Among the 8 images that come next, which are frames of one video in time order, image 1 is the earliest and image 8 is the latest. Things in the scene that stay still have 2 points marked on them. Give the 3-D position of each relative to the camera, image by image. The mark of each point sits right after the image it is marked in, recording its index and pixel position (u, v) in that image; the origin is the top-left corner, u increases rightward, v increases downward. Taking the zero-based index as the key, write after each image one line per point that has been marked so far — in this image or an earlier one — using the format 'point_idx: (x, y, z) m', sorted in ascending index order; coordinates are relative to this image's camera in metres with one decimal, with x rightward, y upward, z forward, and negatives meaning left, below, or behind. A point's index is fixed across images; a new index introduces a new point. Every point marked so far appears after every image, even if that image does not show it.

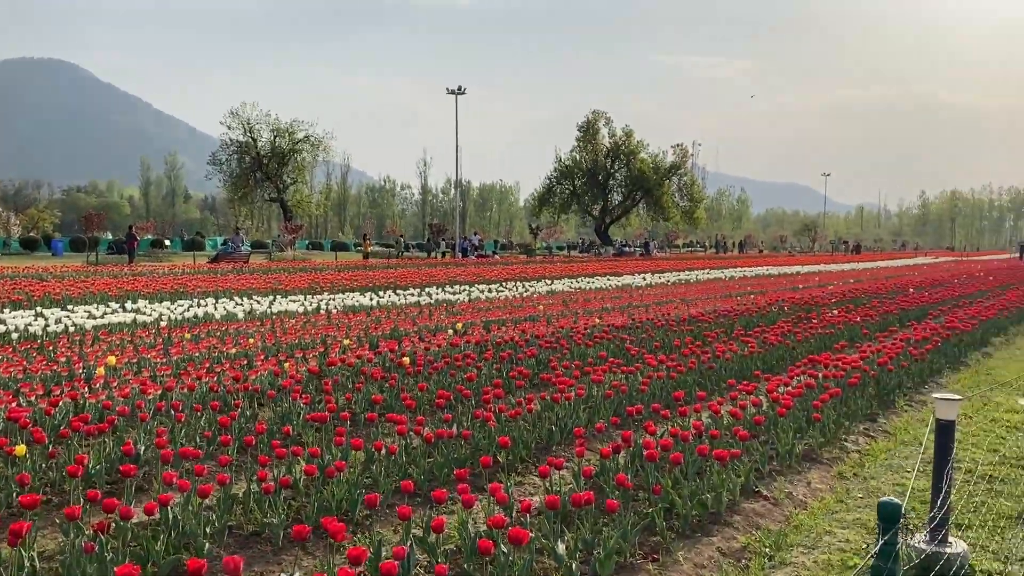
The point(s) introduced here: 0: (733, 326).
0: (+3.3, -0.6, +12.9) m
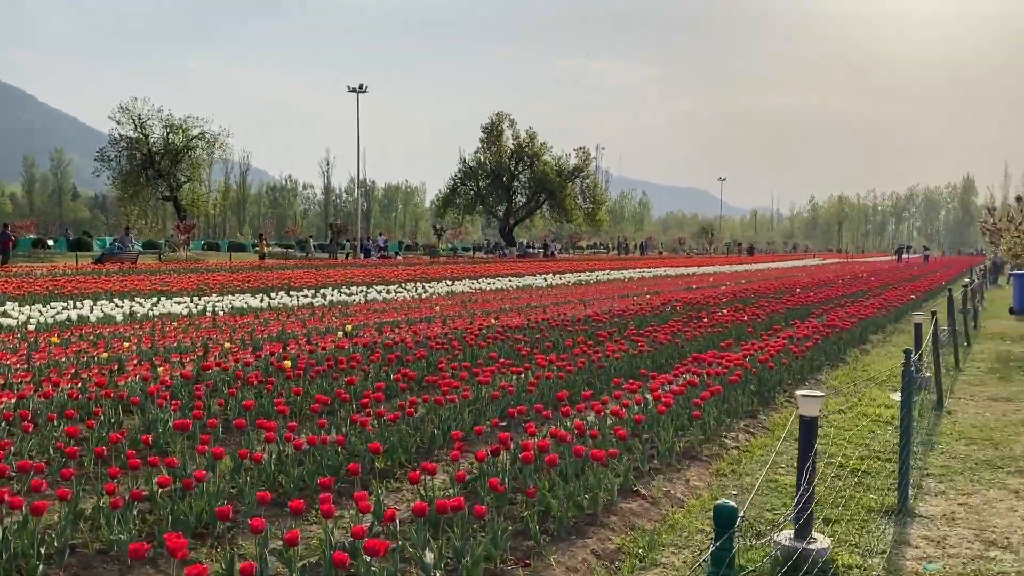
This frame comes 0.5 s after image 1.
0: (+1.7, -0.6, +13.1) m
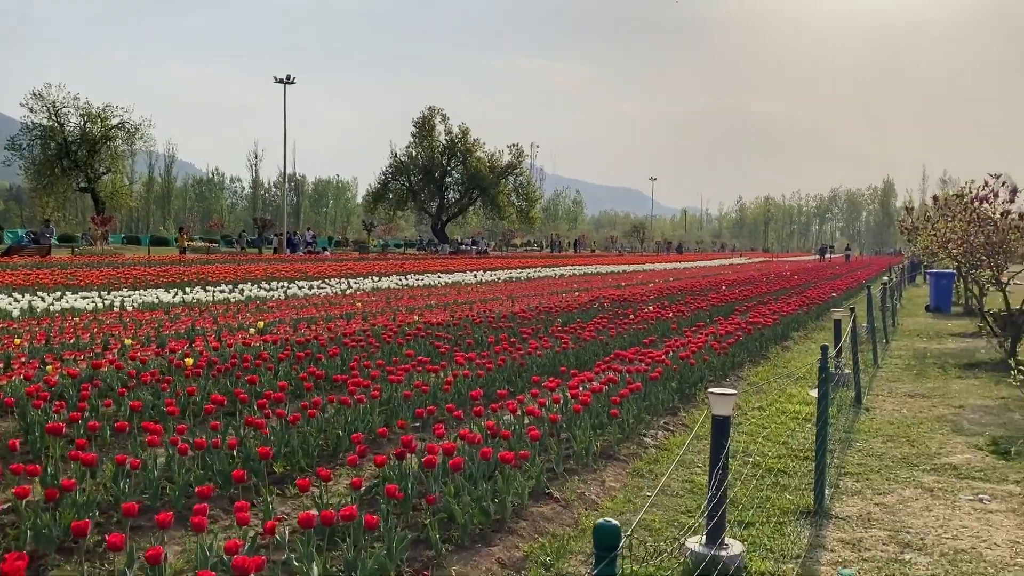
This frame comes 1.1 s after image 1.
0: (+0.6, -0.5, +12.9) m
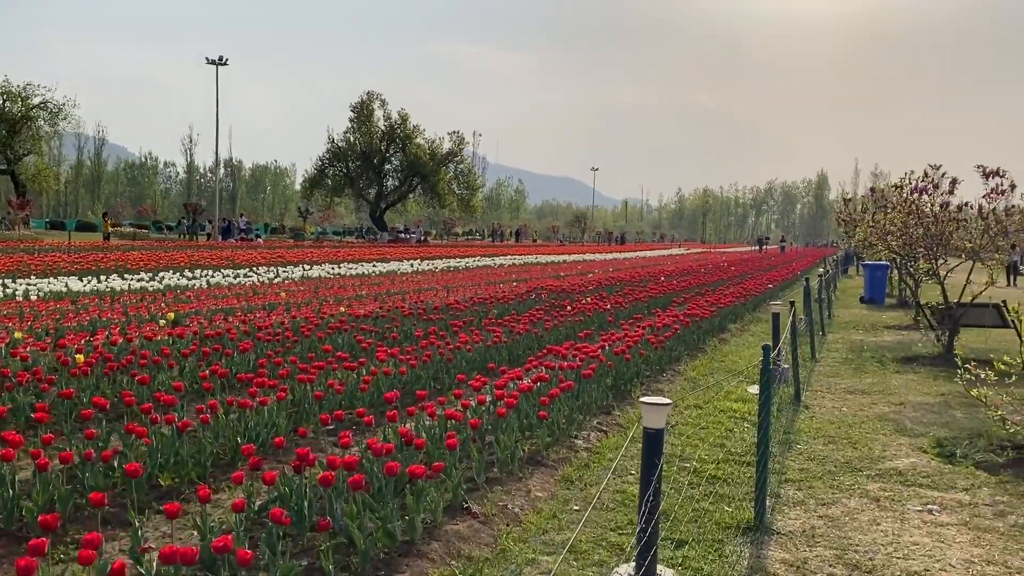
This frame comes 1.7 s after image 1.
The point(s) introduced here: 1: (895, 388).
0: (-0.4, -0.4, +12.4) m
1: (+3.7, -0.9, +8.3) m
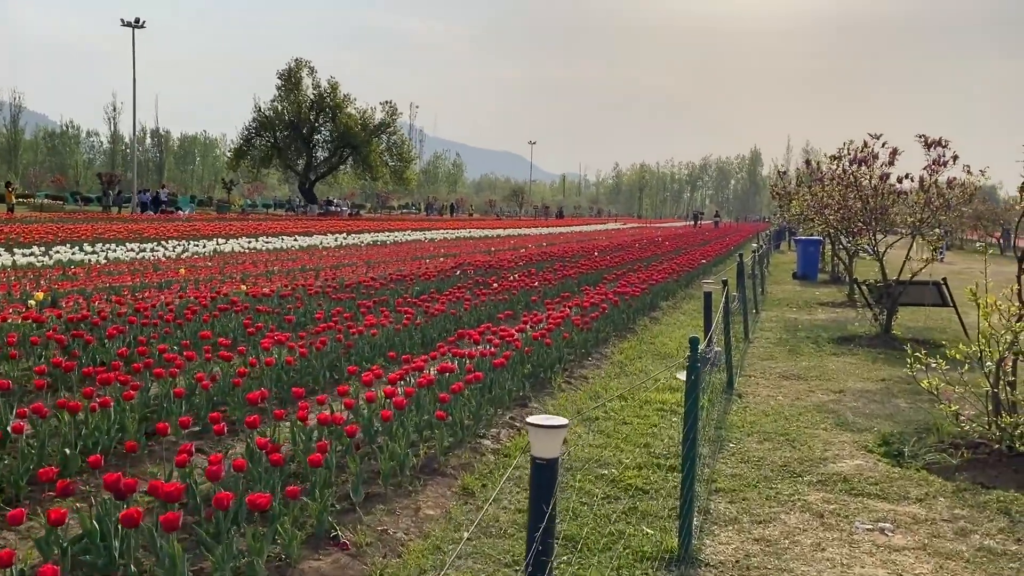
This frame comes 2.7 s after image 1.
0: (-1.5, -0.1, +11.5) m
1: (+2.9, -0.7, +7.7) m
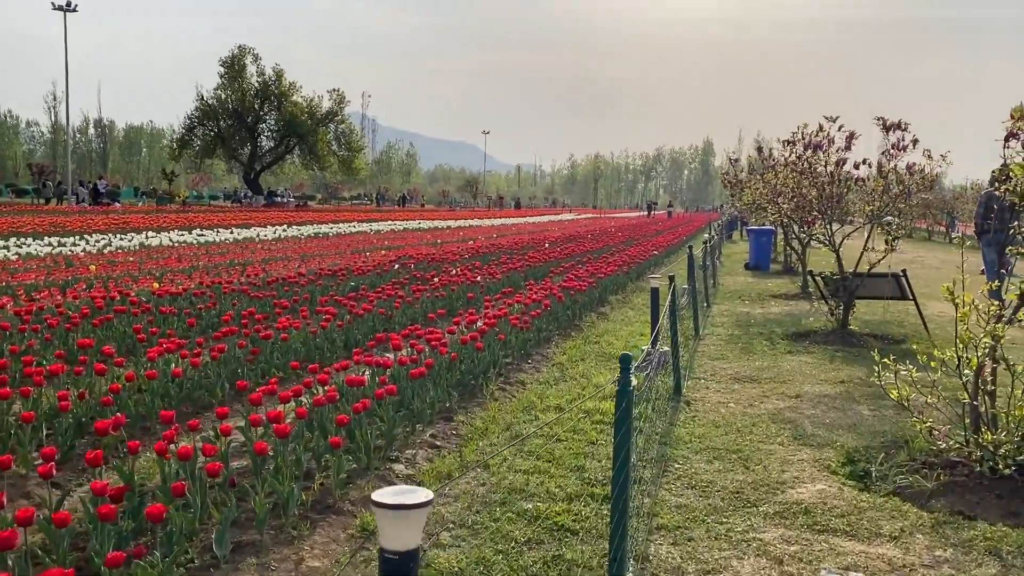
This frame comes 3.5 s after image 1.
0: (-2.2, 0.0, +10.7) m
1: (+2.3, -0.7, +7.1) m
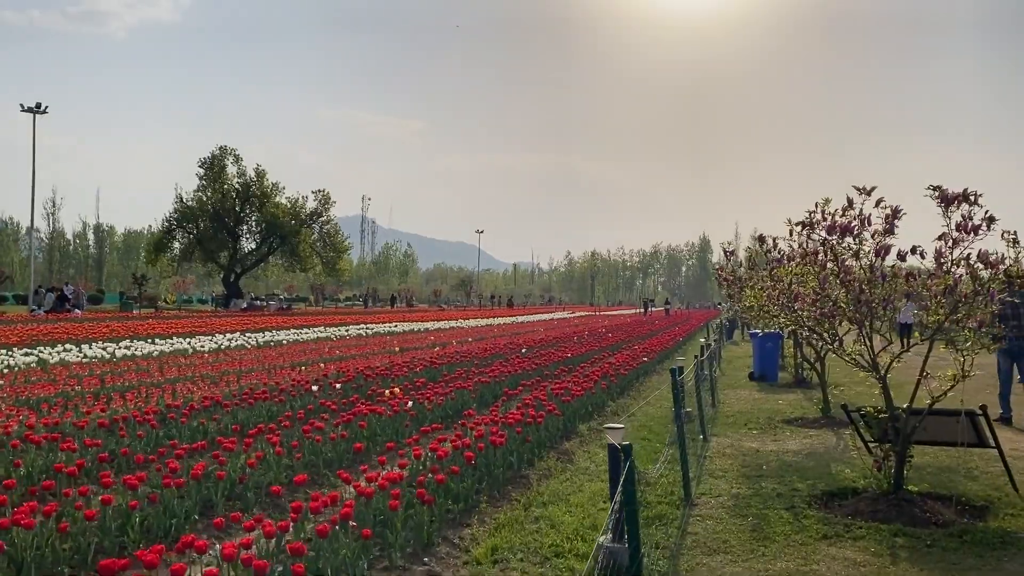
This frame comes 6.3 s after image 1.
0: (-2.9, -1.3, +7.9) m
1: (+1.6, -1.5, +4.4) m
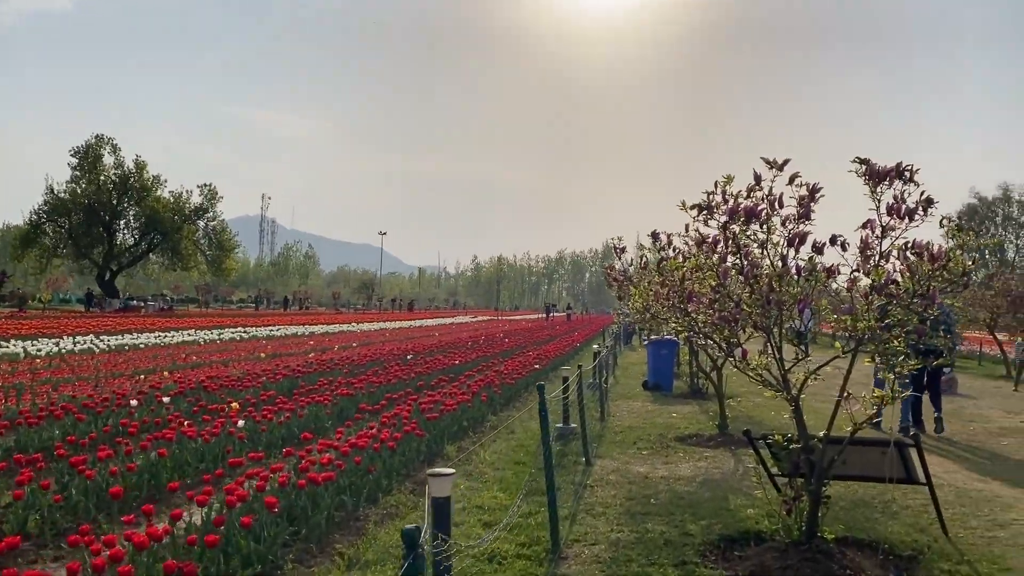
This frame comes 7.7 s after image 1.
0: (-4.1, -1.2, +6.1) m
1: (+0.8, -1.5, +3.1) m
